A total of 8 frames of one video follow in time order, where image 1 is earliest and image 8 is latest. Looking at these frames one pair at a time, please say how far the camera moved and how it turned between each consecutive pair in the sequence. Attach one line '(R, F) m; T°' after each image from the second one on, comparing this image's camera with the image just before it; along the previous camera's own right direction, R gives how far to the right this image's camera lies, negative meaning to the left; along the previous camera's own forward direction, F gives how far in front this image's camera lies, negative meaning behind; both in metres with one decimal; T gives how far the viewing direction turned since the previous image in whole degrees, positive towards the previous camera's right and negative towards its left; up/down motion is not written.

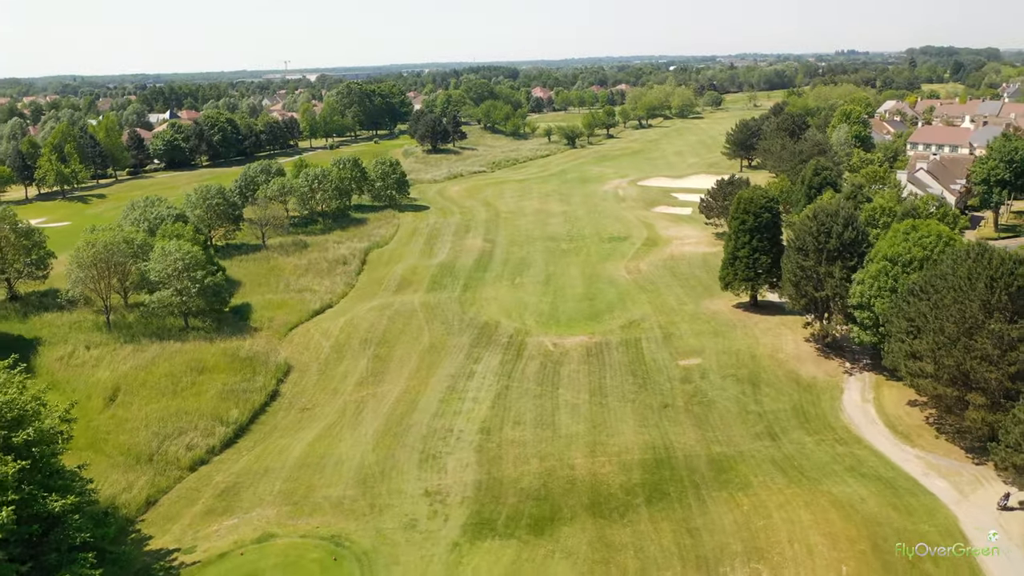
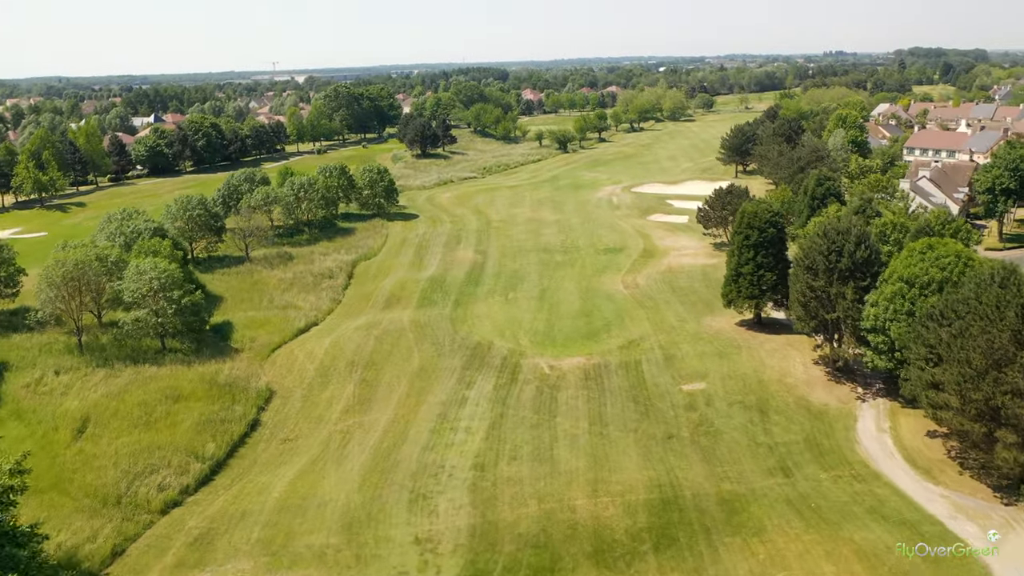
(-0.1, +1.5) m; +1°
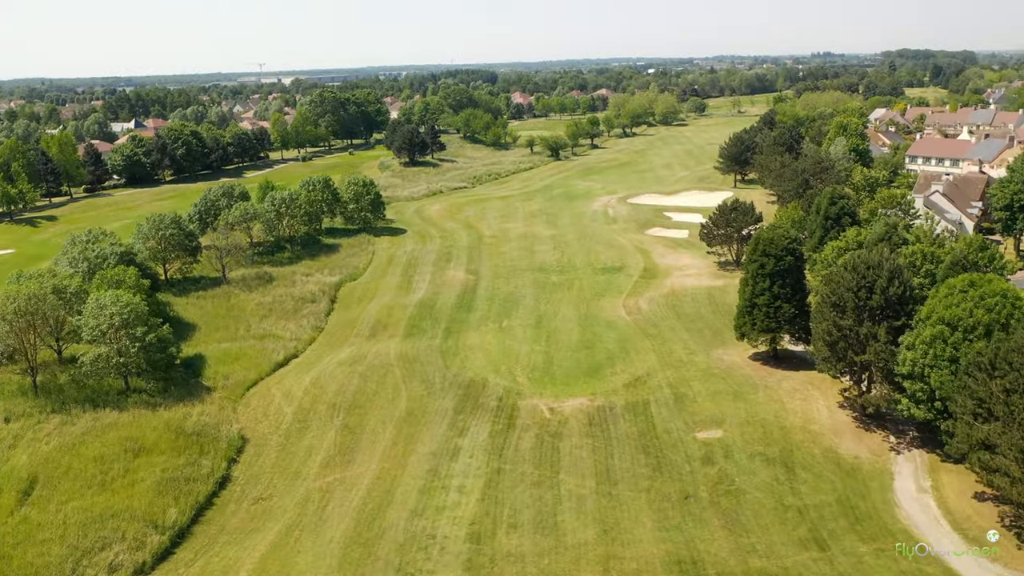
(-0.2, +2.5) m; +1°
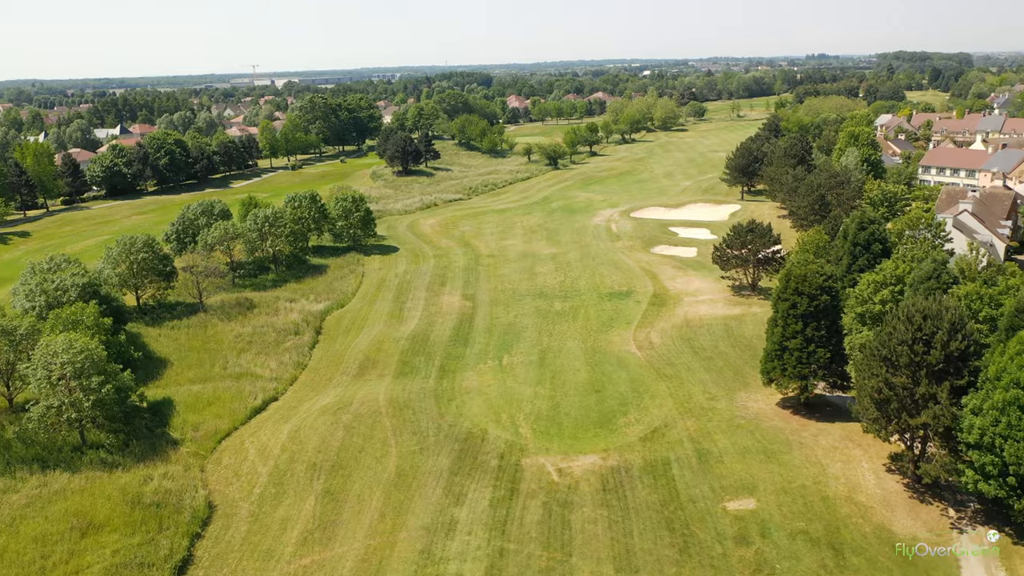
(-0.2, +3.1) m; 0°
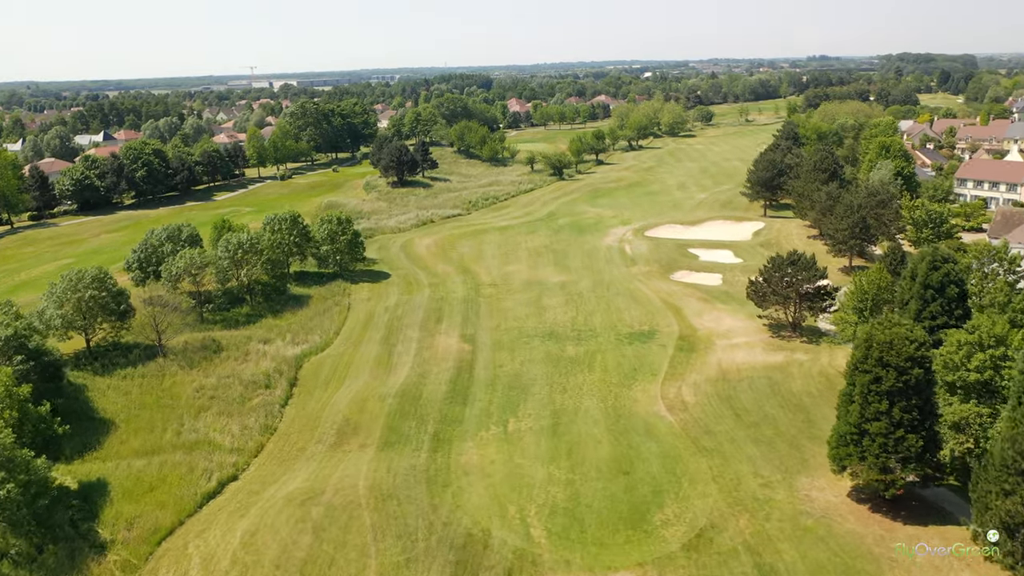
(-0.3, +5.3) m; 0°
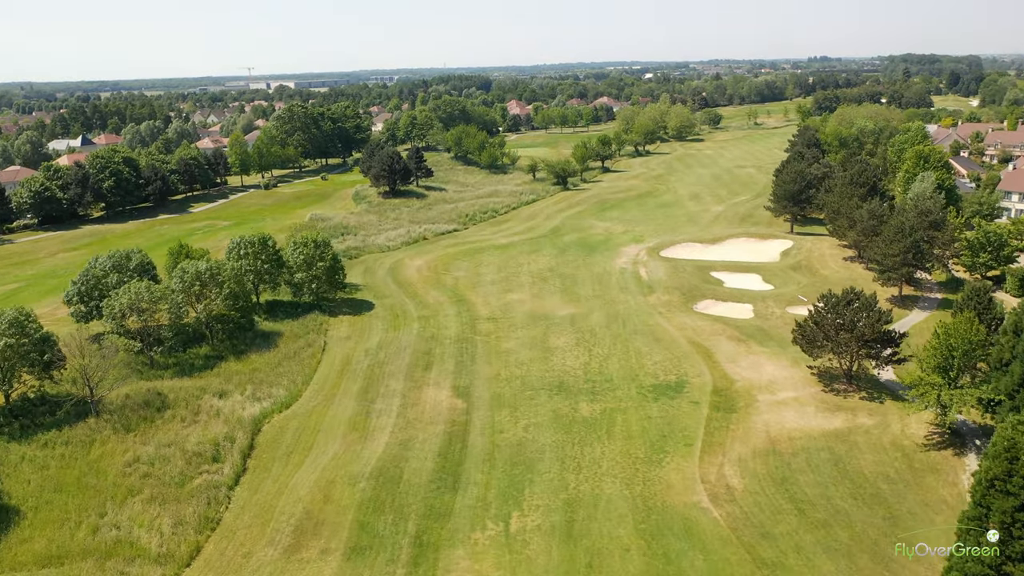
(-0.1, +5.8) m; 0°
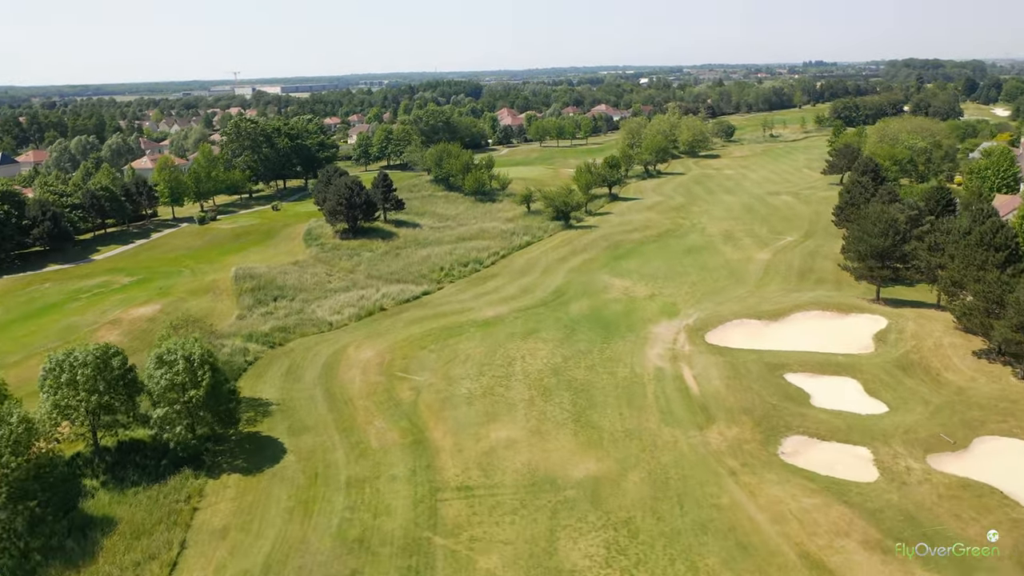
(+0.2, +14.8) m; +1°
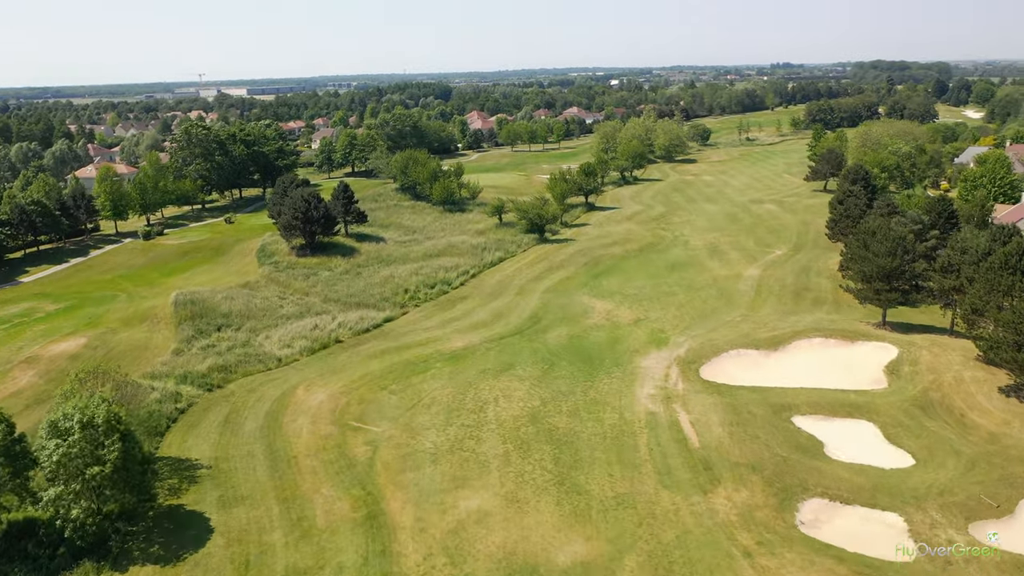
(+0.1, +4.2) m; +2°
